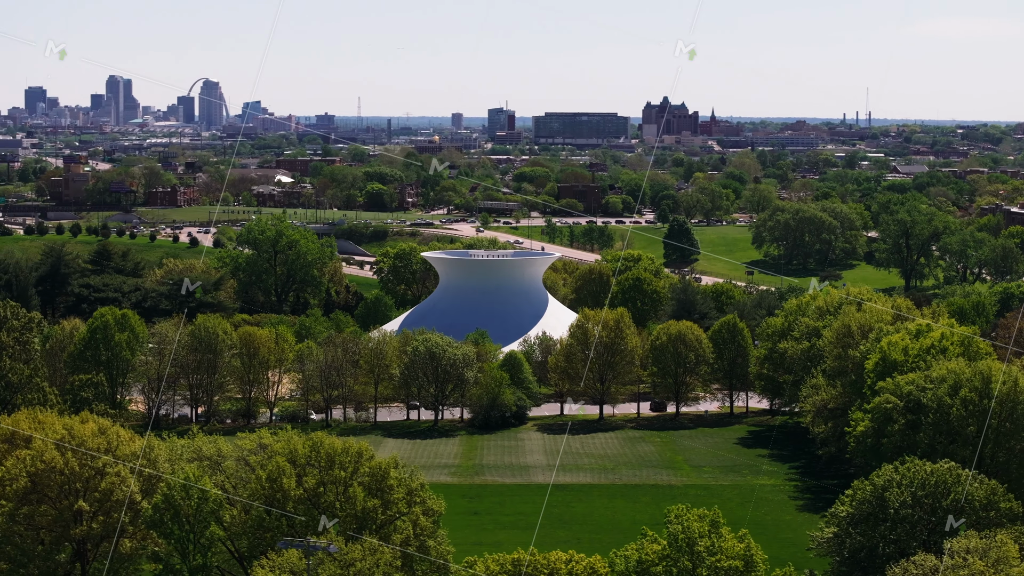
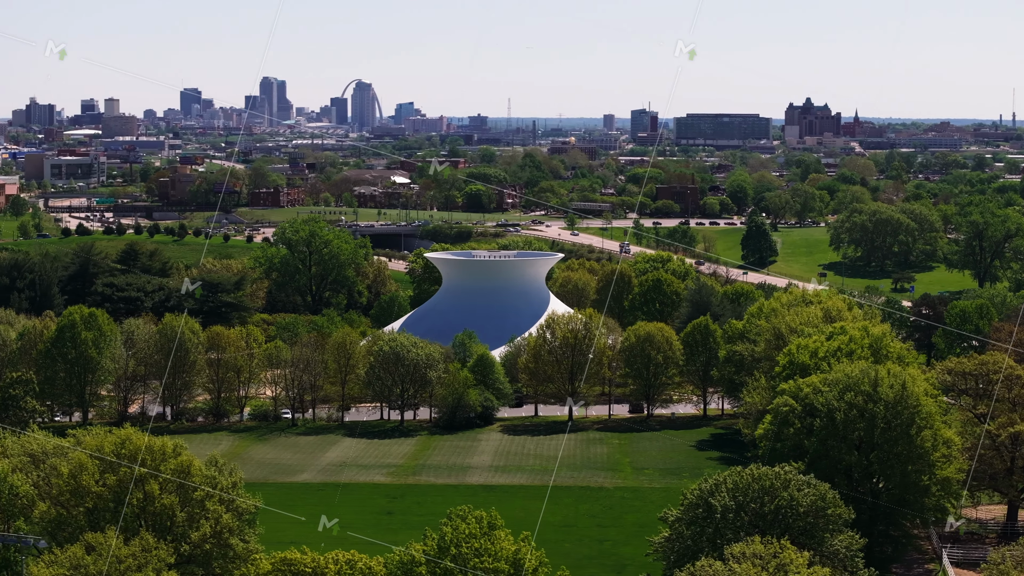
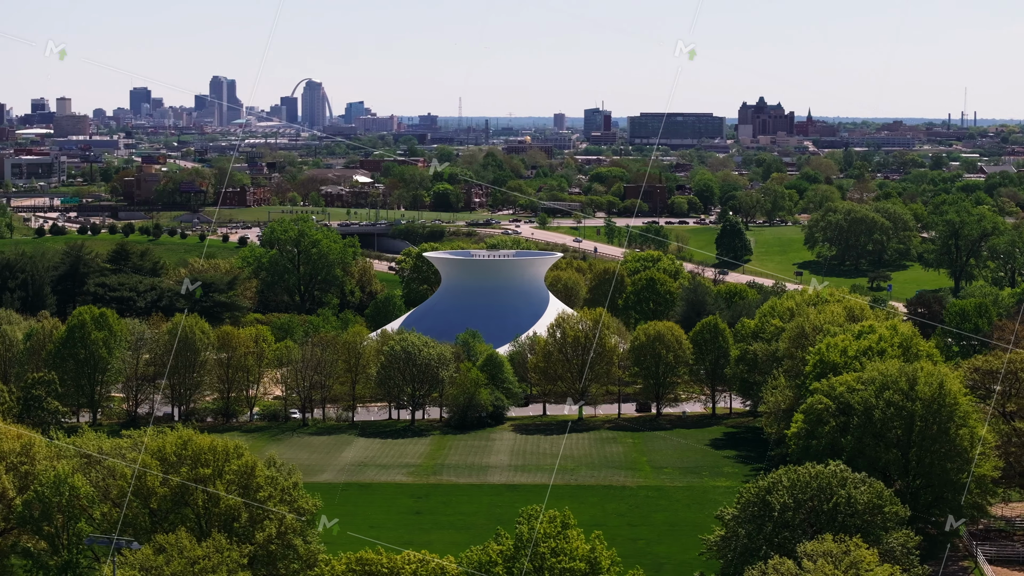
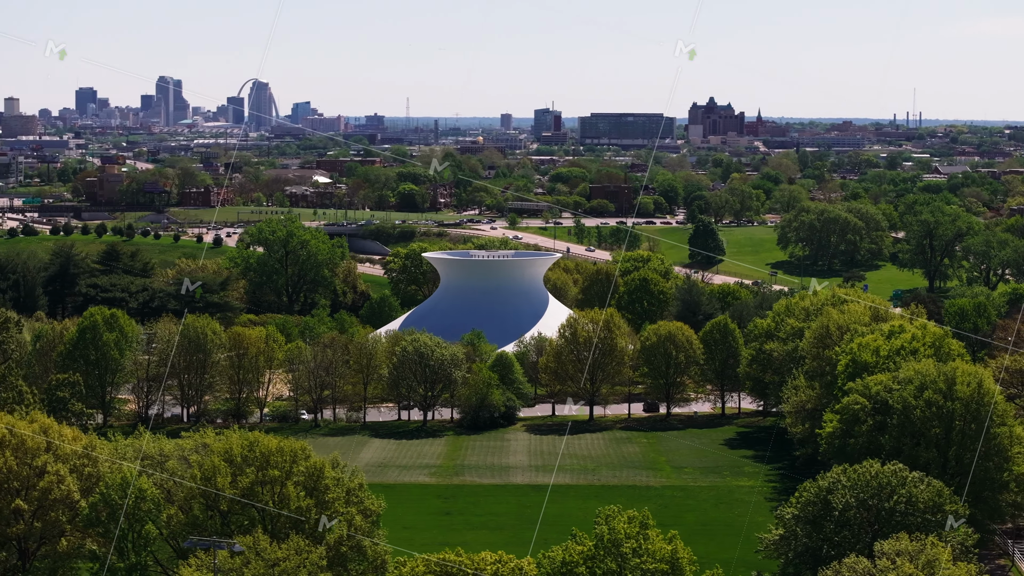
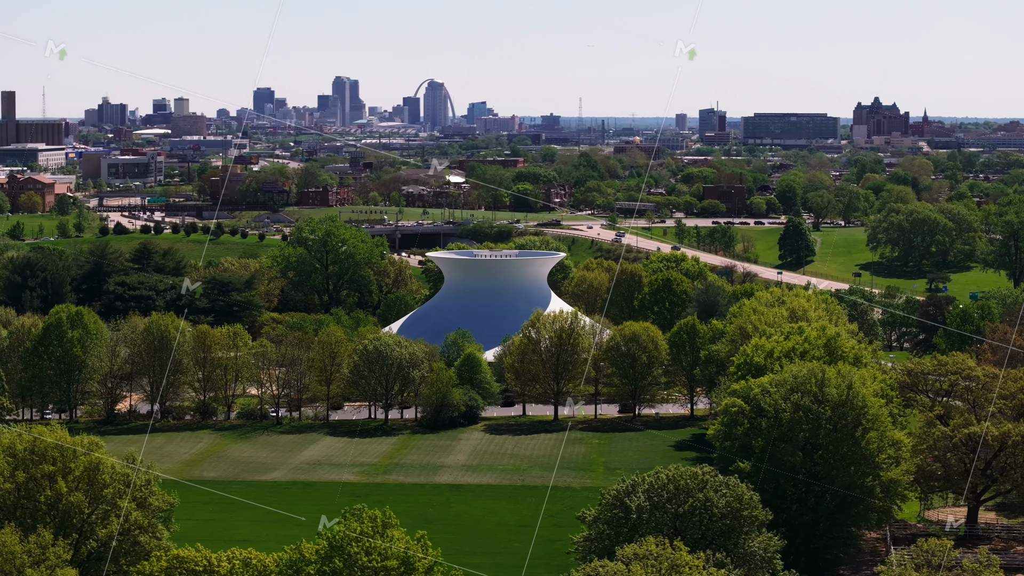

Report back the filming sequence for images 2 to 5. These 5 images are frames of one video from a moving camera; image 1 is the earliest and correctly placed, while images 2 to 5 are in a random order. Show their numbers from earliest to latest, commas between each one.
4, 3, 2, 5
